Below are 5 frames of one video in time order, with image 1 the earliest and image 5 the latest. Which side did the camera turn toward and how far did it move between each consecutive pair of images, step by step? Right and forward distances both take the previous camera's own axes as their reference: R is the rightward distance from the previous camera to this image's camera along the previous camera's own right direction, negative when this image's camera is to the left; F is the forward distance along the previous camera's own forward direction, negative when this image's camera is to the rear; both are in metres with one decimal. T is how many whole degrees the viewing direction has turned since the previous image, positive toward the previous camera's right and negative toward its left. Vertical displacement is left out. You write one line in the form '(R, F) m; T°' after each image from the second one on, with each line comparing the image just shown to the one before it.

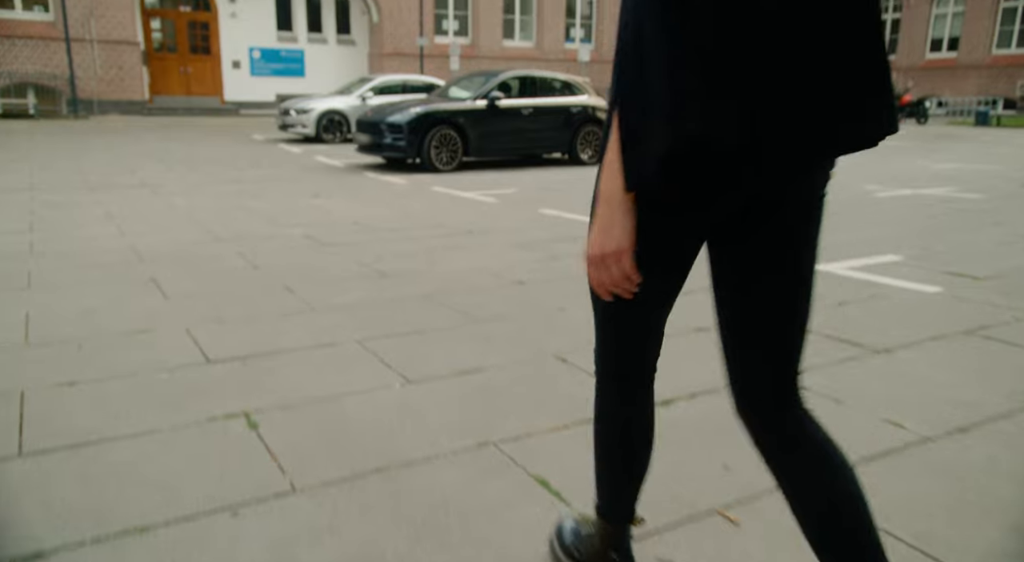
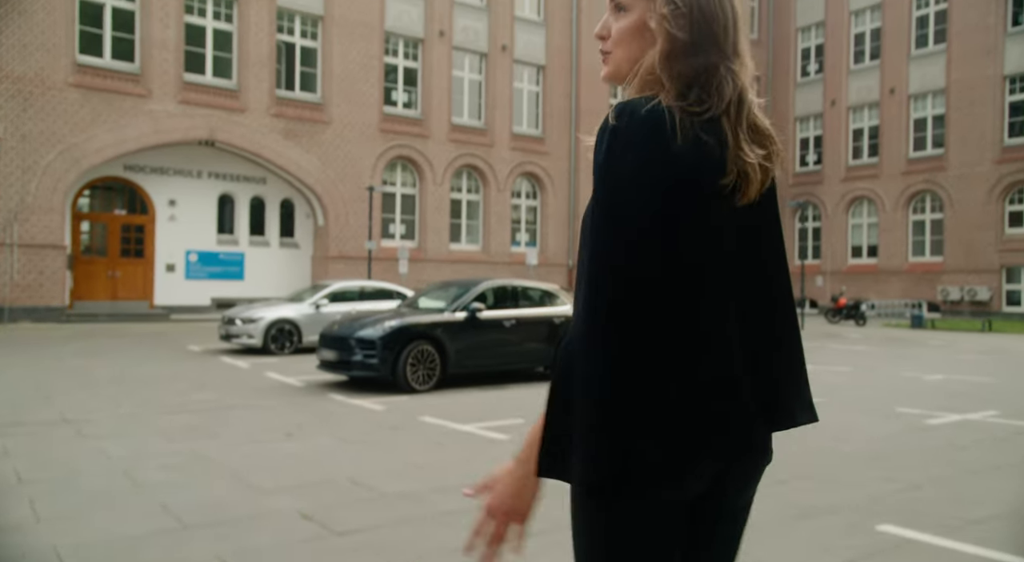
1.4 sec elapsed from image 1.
(-0.9, +1.3) m; +6°
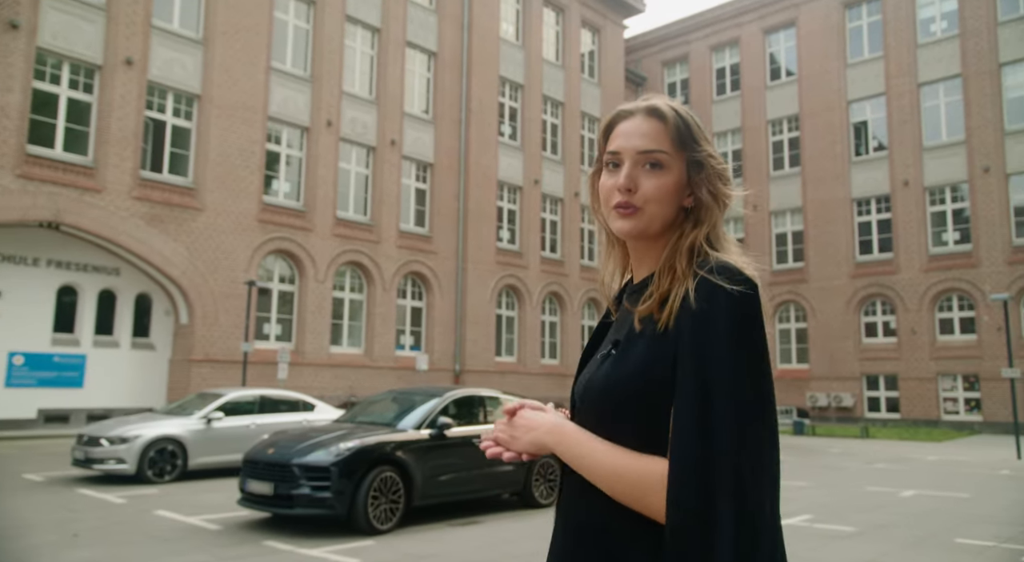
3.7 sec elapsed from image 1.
(-1.7, +1.9) m; +12°
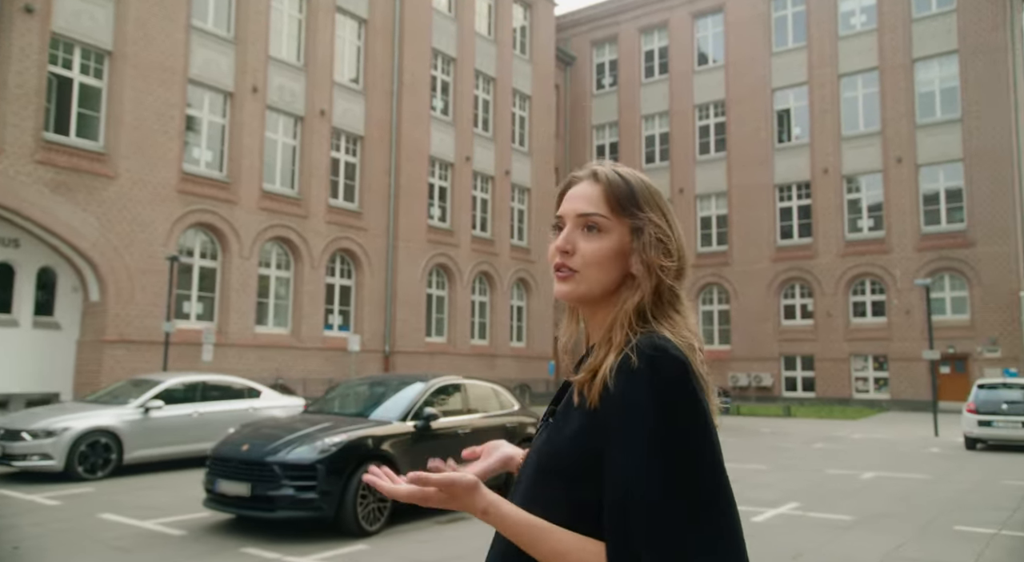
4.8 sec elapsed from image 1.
(-1.0, +0.6) m; +7°
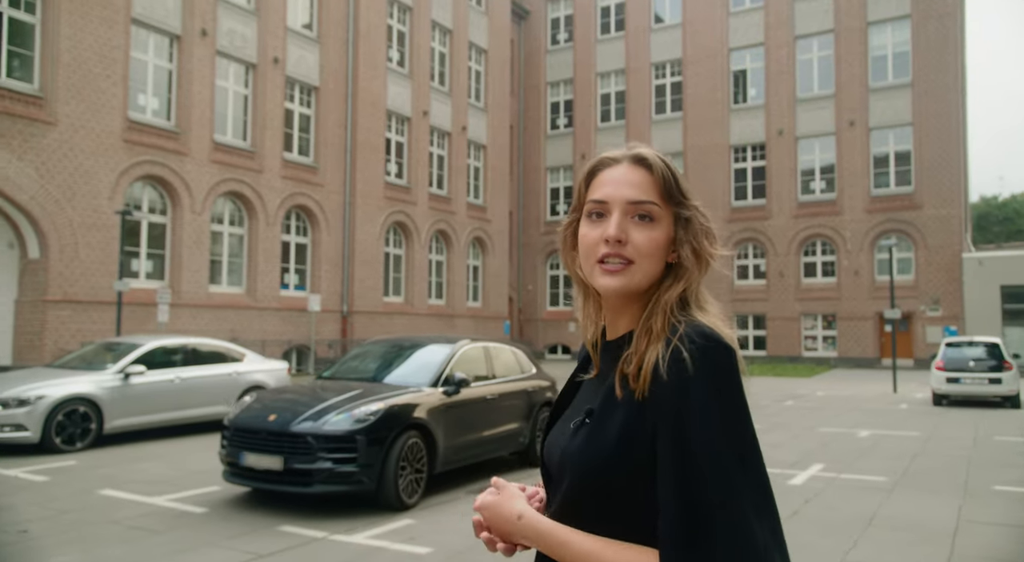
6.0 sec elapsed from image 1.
(-1.1, +0.5) m; +5°
